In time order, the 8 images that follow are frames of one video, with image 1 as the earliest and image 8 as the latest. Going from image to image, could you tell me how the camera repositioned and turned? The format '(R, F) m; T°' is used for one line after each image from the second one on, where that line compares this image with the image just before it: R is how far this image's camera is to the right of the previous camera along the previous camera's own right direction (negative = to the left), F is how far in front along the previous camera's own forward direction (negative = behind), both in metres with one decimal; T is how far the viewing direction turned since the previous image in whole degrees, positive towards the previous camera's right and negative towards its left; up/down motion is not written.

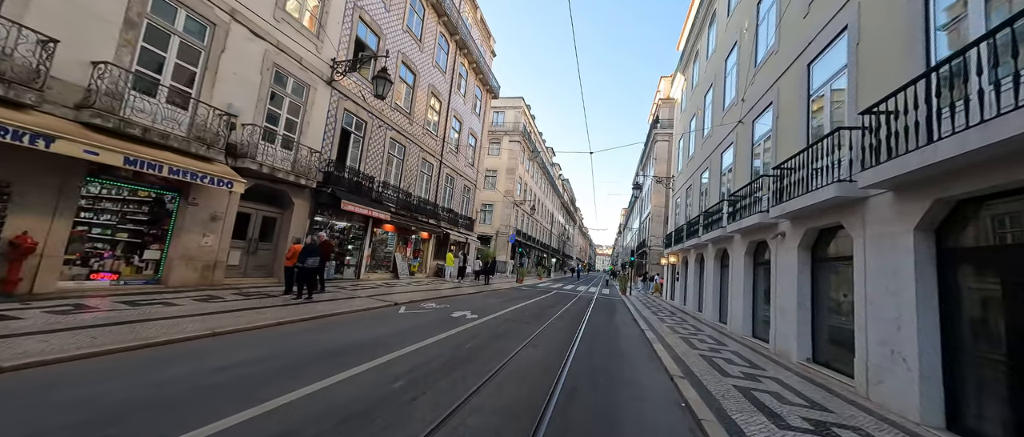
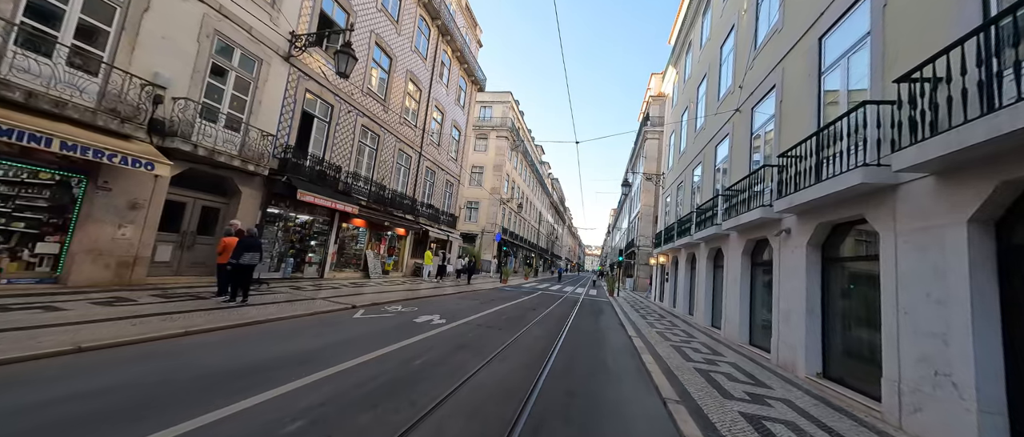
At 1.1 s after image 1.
(+0.4, +1.0) m; +2°
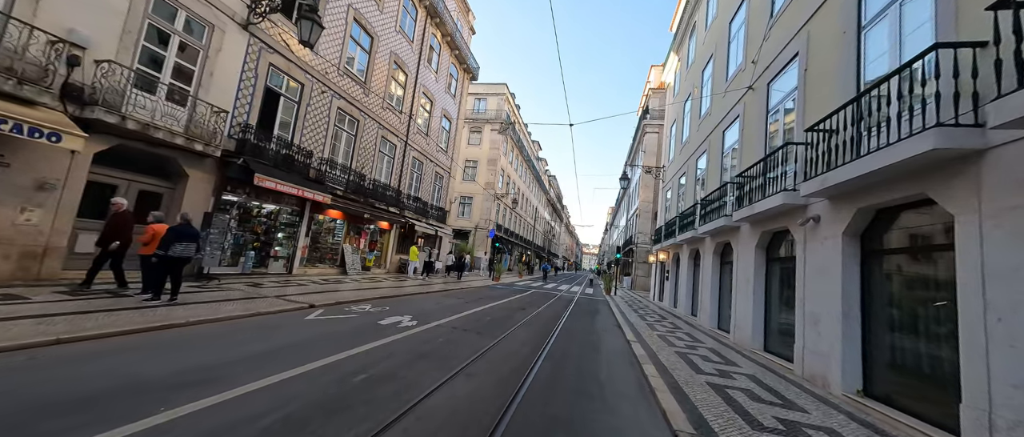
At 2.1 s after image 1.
(+0.3, +1.0) m; 0°
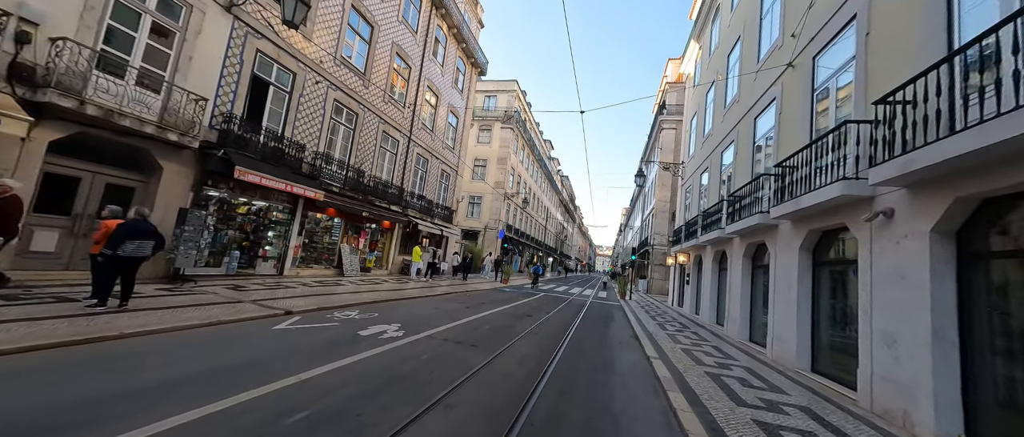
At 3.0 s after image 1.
(+0.2, +0.9) m; -2°
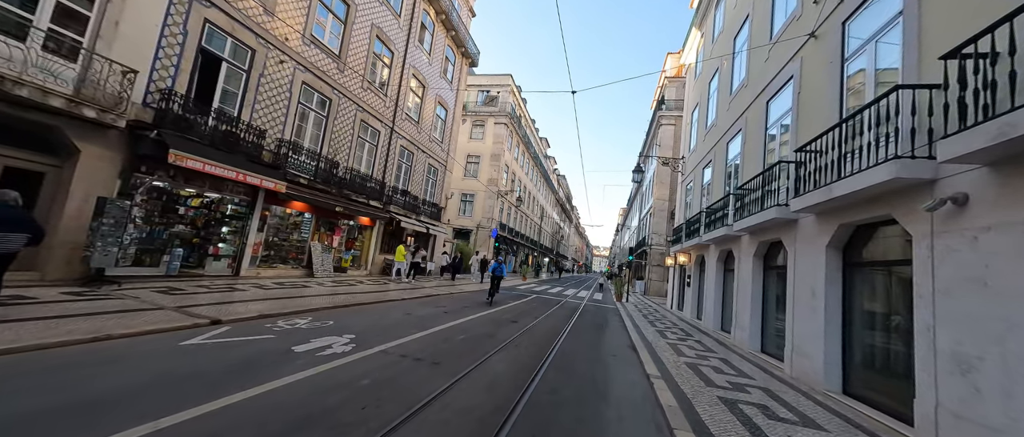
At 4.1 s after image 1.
(+0.4, +1.0) m; 0°
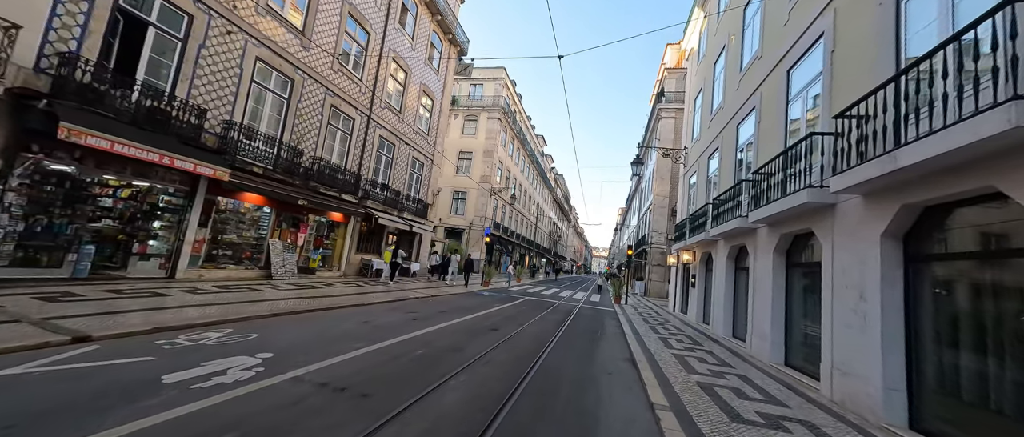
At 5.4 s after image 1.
(+0.5, +1.3) m; 0°
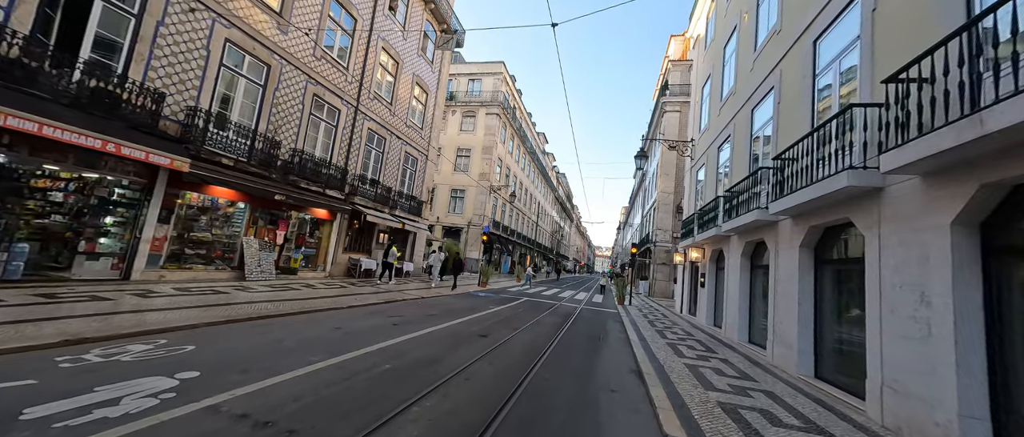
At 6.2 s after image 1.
(+0.3, +0.8) m; 0°
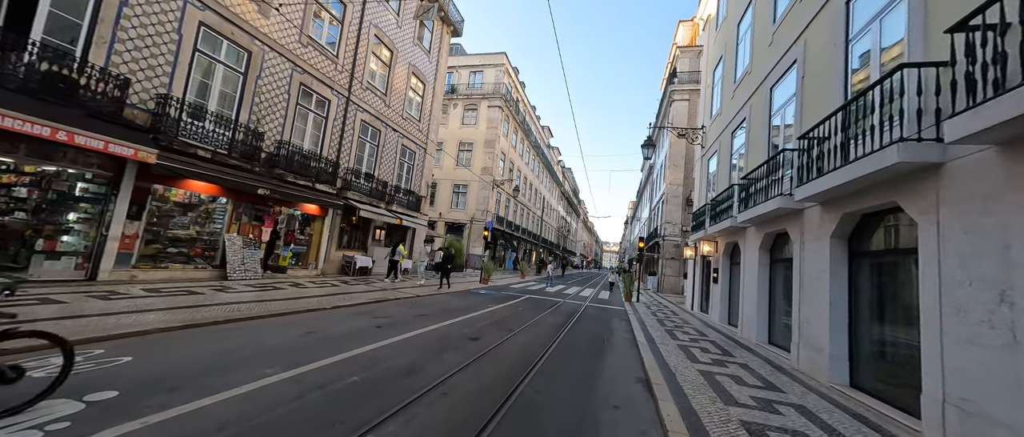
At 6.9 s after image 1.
(+0.3, +0.7) m; -1°
